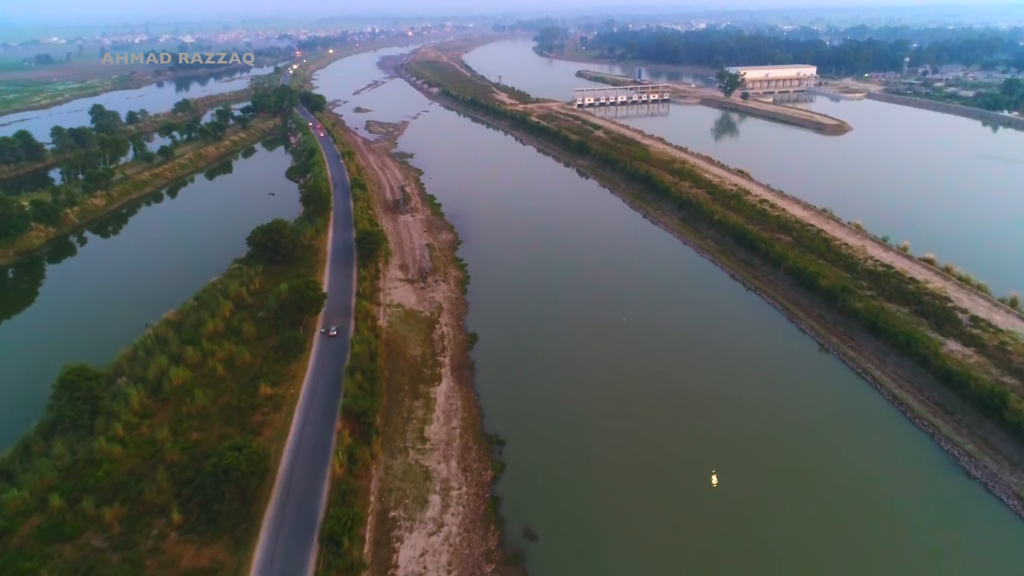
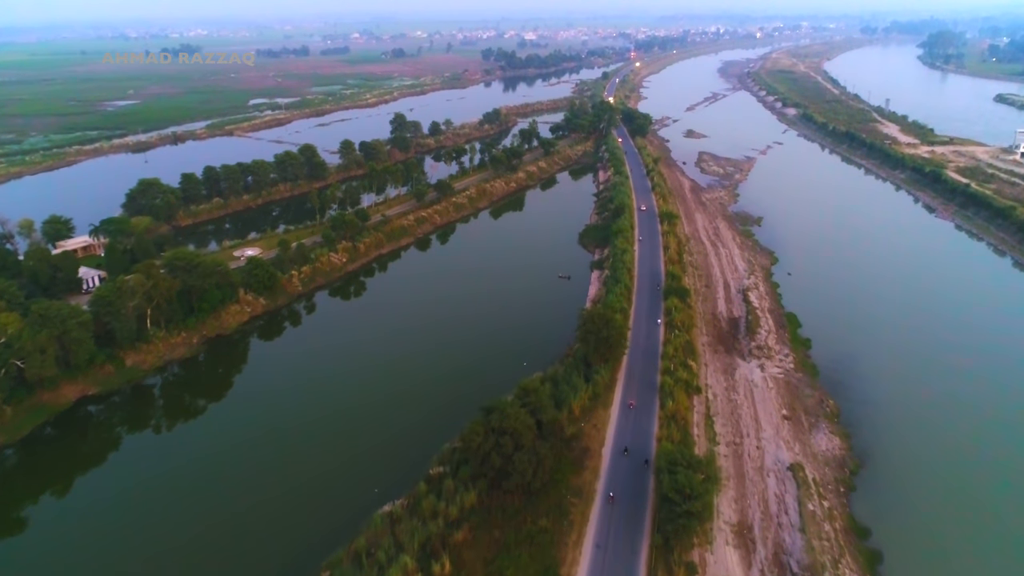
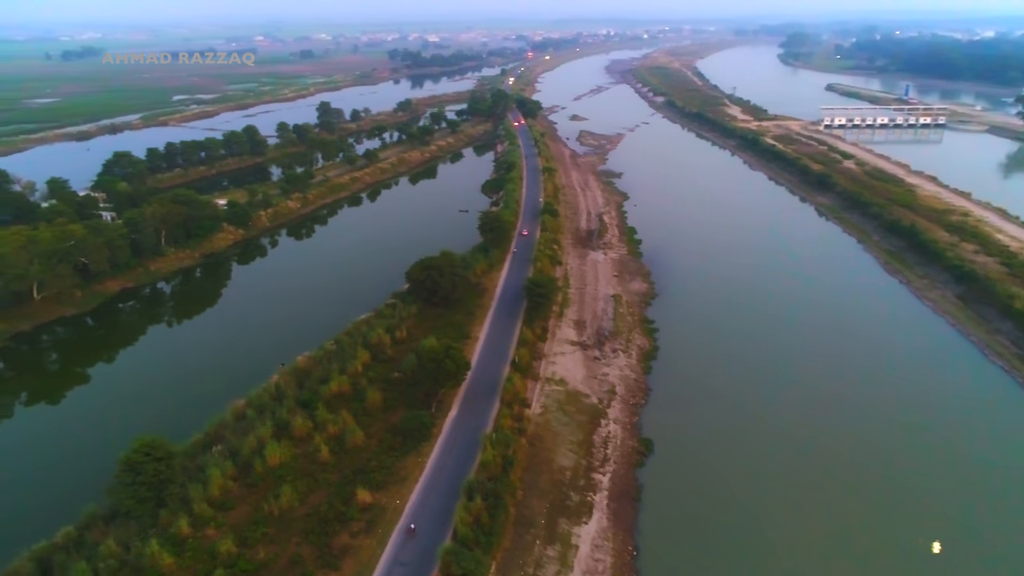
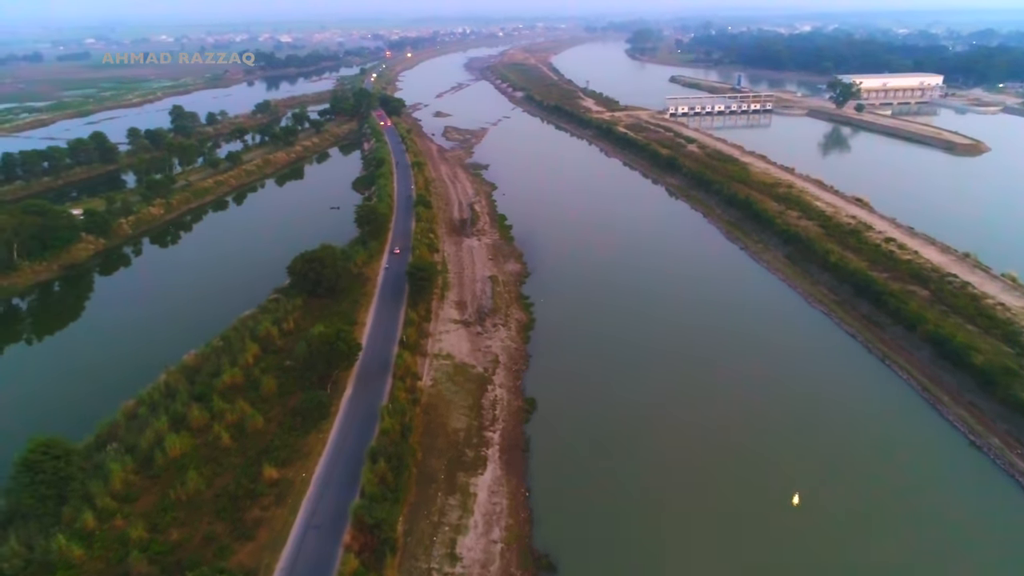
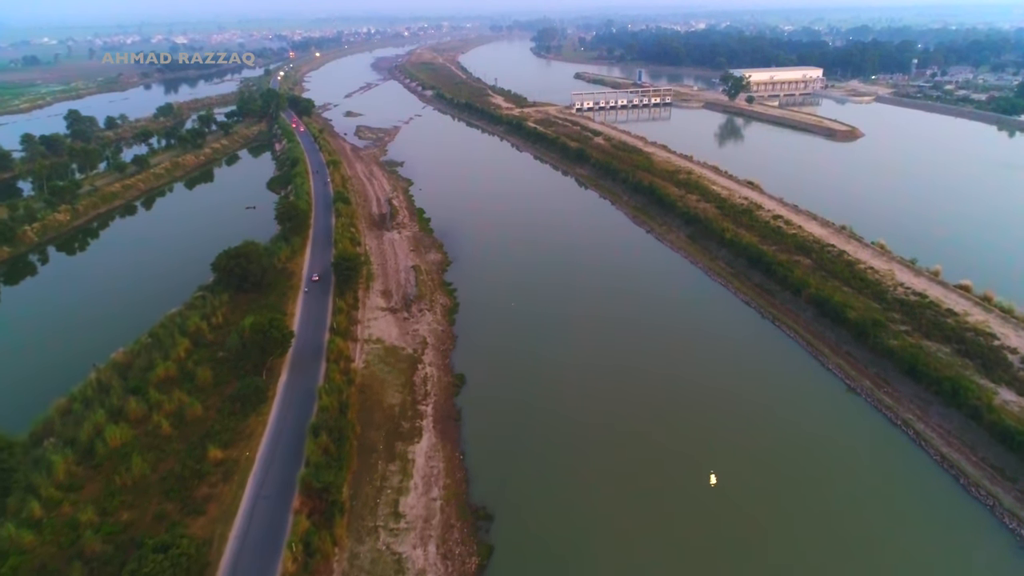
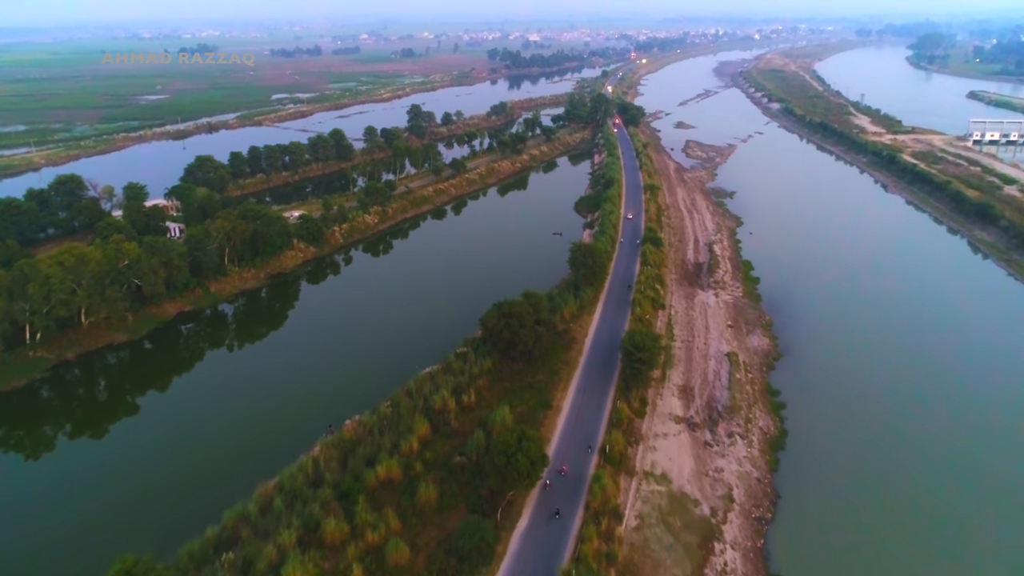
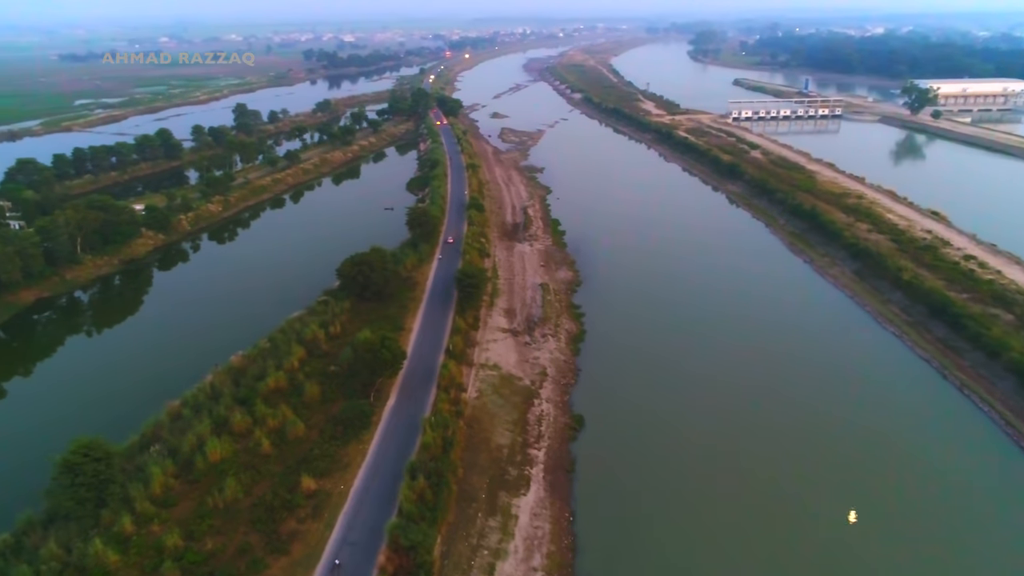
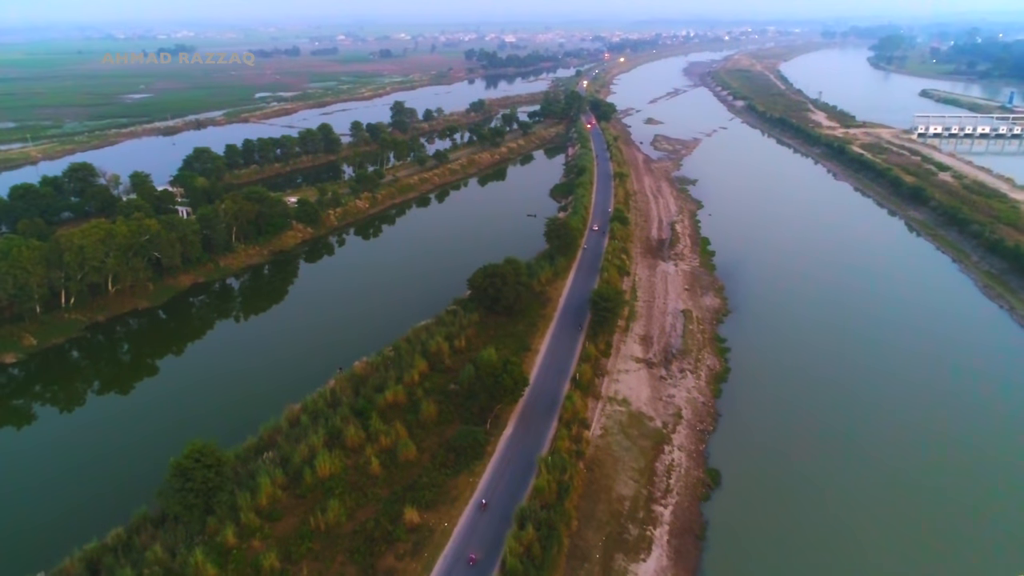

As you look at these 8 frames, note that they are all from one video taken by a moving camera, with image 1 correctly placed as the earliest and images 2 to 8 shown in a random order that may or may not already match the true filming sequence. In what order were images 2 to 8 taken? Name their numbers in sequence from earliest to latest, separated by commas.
5, 4, 7, 3, 8, 6, 2
